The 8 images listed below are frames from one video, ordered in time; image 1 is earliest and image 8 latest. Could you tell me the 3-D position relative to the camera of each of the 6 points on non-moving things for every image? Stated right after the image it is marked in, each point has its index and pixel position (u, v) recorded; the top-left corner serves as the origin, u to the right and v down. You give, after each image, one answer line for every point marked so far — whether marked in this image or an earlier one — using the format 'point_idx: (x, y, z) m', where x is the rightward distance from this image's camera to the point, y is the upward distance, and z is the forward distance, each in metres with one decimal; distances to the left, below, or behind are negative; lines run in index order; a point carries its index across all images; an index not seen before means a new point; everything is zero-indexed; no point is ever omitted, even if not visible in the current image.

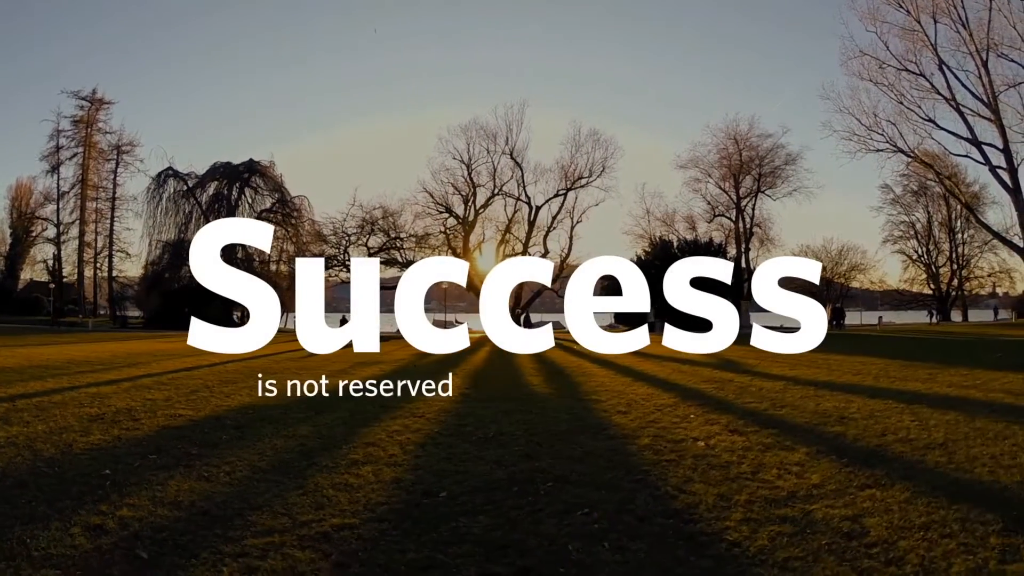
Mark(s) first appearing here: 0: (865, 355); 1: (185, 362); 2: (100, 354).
0: (+8.1, -1.7, +17.6) m
1: (-8.2, -2.0, +18.2) m
2: (-11.3, -1.9, +20.5) m
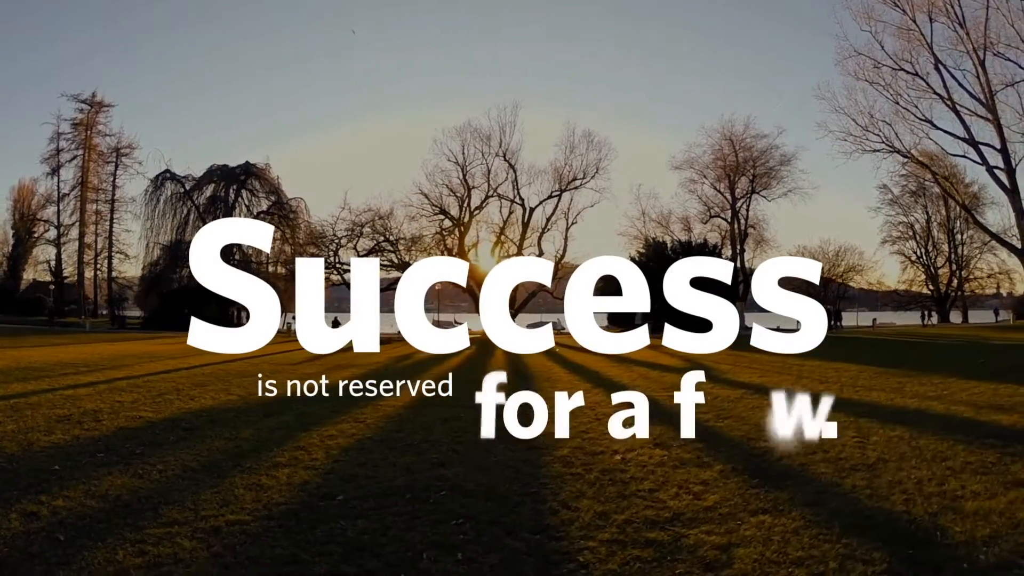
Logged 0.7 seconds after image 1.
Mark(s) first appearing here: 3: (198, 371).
0: (+7.7, -1.8, +17.7) m
1: (-8.5, -2.0, +18.4) m
2: (-11.7, -2.0, +20.8) m
3: (-7.5, -2.0, +17.4) m
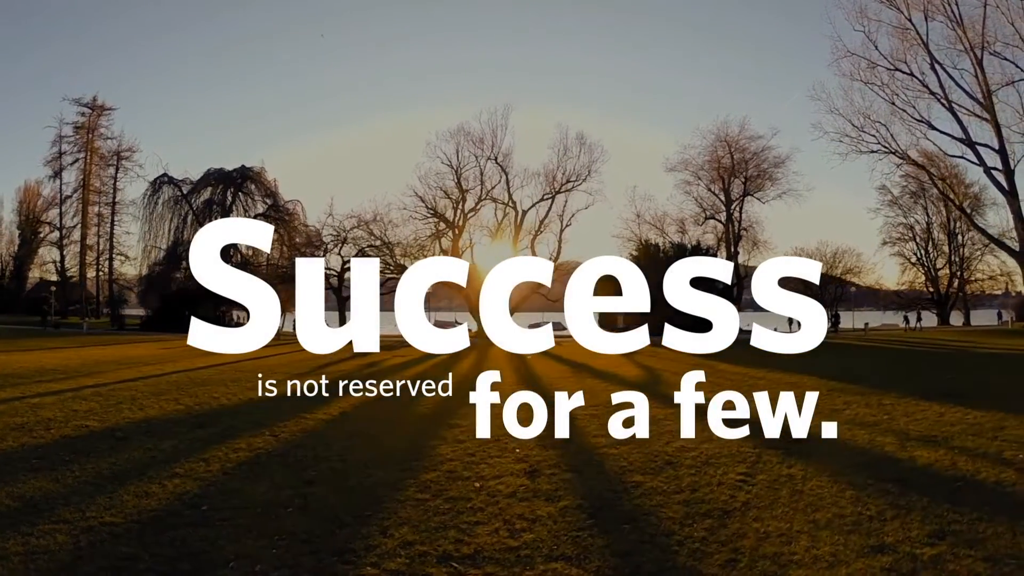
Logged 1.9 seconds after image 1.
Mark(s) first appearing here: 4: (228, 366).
0: (+7.1, -1.9, +17.8) m
1: (-9.1, -2.1, +18.8) m
2: (-12.2, -2.1, +21.2) m
3: (-8.1, -2.1, +17.7) m
4: (-7.6, -2.0, +20.0) m
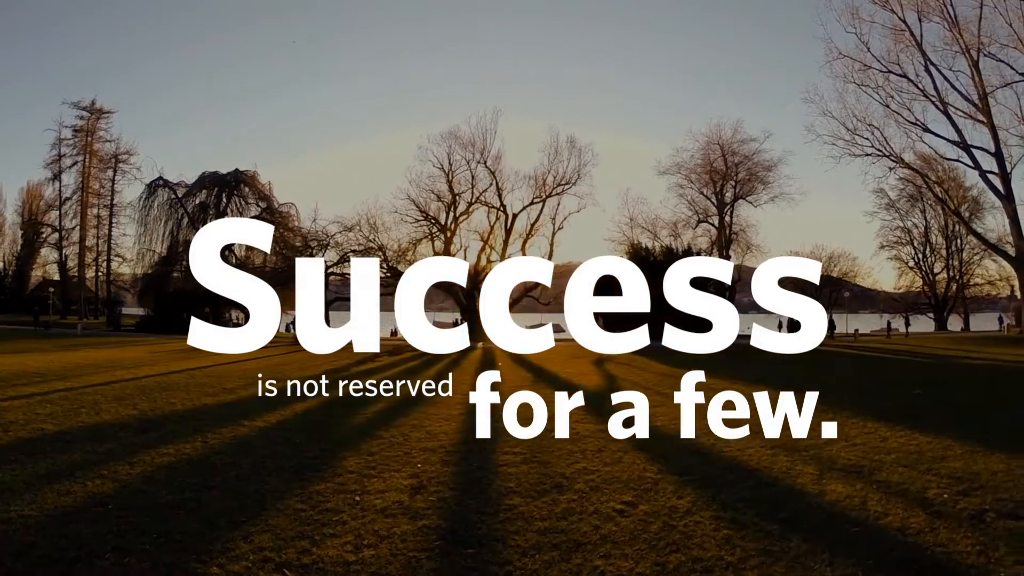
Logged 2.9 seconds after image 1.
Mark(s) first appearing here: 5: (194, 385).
0: (+6.5, -2.2, +17.8) m
1: (-9.7, -2.3, +19.1) m
2: (-12.8, -2.3, +21.5) m
3: (-8.7, -2.3, +18.0) m
4: (-8.3, -2.2, +20.3) m
5: (-7.5, -2.3, +17.9) m
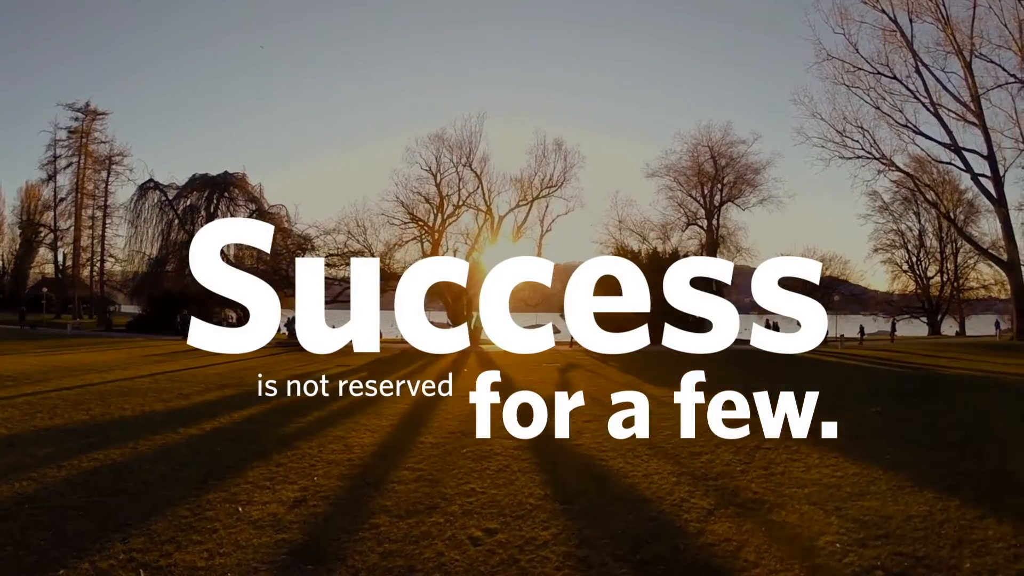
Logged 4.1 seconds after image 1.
0: (+5.5, -2.4, +17.7) m
1: (-10.7, -2.5, +19.3) m
2: (-13.7, -2.4, +21.8) m
3: (-9.7, -2.5, +18.2) m
4: (-9.2, -2.4, +20.5) m
5: (-8.5, -2.5, +18.1) m
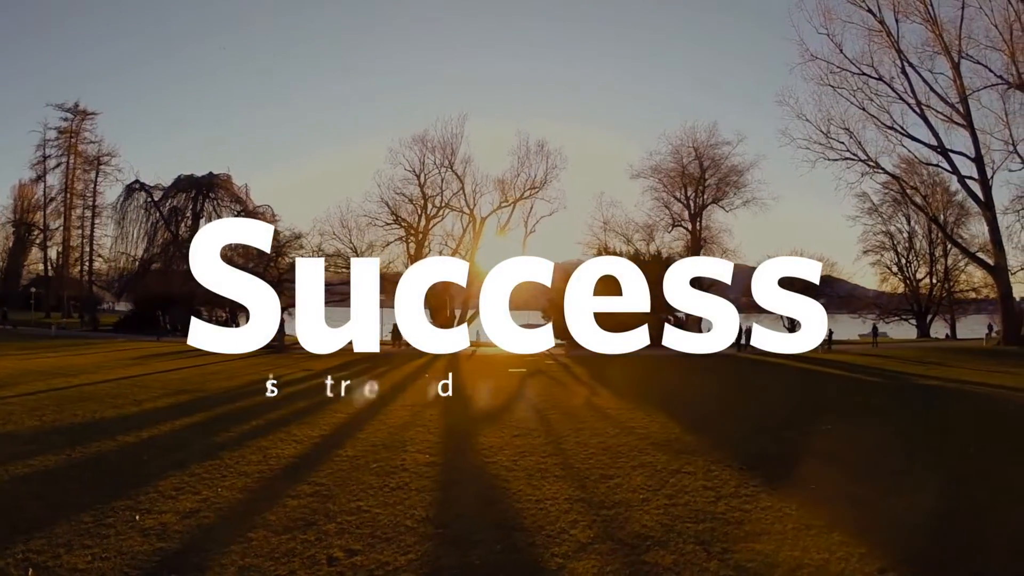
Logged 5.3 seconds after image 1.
0: (+4.4, -2.6, +17.6) m
1: (-11.7, -2.6, +19.4) m
2: (-14.7, -2.5, +22.0) m
3: (-10.8, -2.6, +18.3) m
4: (-10.2, -2.5, +20.6) m
5: (-9.6, -2.6, +18.2) m
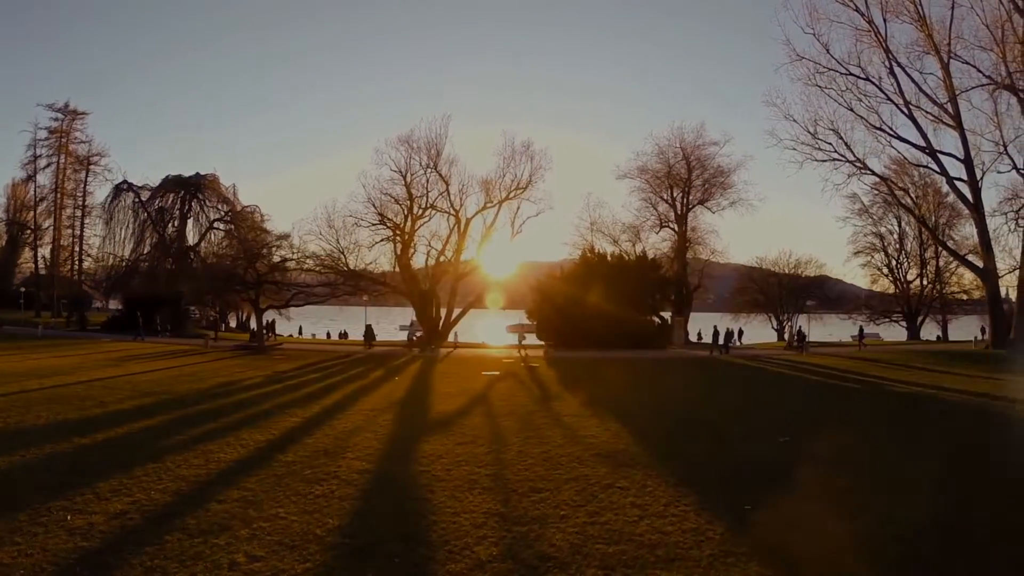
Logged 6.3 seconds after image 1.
0: (+3.6, -2.7, +17.5) m
1: (-12.5, -2.6, +19.5) m
2: (-15.5, -2.5, +22.1) m
3: (-11.6, -2.6, +18.4) m
4: (-11.0, -2.5, +20.6) m
5: (-10.4, -2.6, +18.2) m
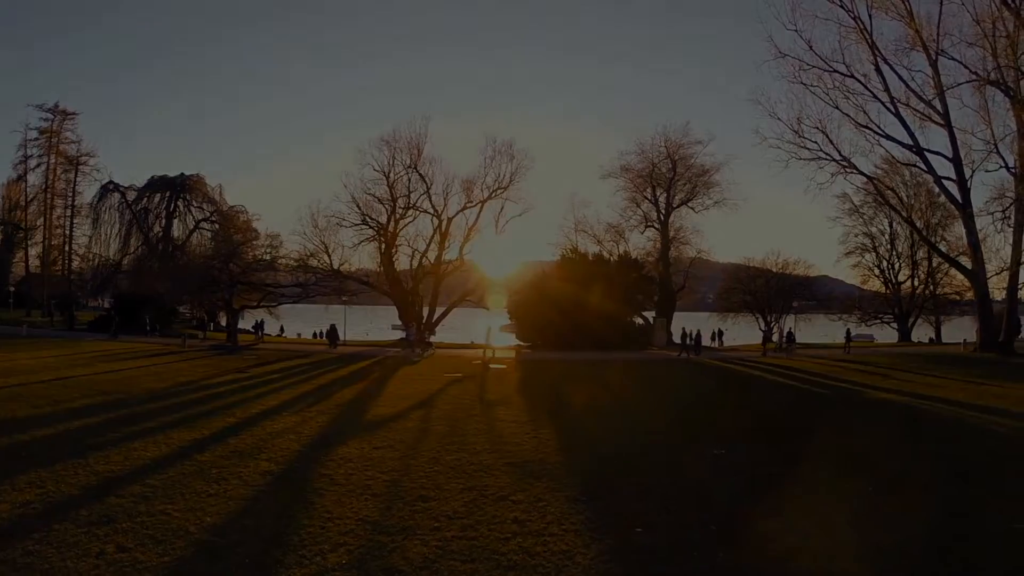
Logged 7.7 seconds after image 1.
0: (+2.5, -2.7, +17.2) m
1: (-13.6, -2.6, +19.6) m
2: (-16.5, -2.5, +22.2) m
3: (-12.7, -2.6, +18.4) m
4: (-12.1, -2.5, +20.7) m
5: (-11.5, -2.6, +18.3) m
